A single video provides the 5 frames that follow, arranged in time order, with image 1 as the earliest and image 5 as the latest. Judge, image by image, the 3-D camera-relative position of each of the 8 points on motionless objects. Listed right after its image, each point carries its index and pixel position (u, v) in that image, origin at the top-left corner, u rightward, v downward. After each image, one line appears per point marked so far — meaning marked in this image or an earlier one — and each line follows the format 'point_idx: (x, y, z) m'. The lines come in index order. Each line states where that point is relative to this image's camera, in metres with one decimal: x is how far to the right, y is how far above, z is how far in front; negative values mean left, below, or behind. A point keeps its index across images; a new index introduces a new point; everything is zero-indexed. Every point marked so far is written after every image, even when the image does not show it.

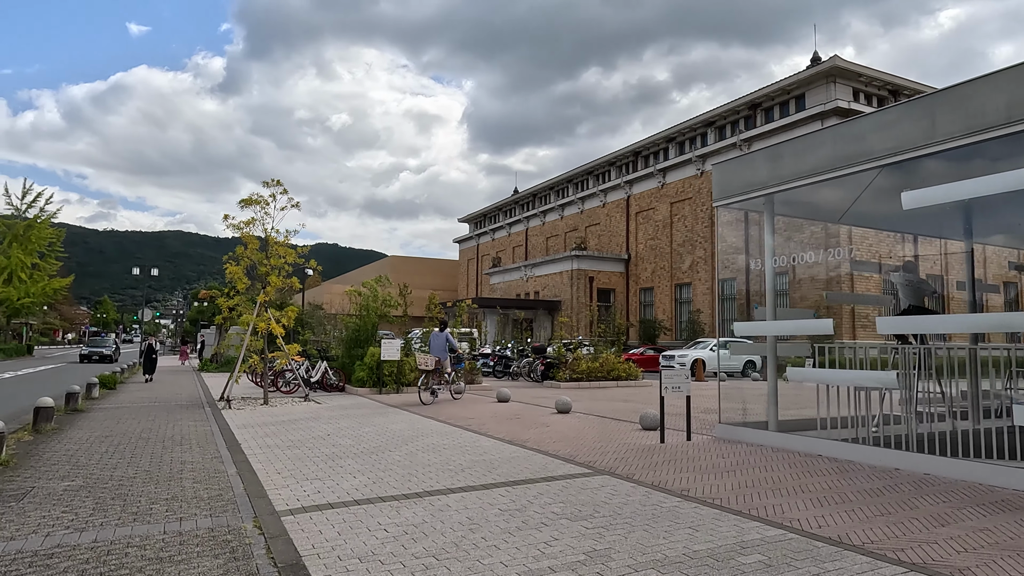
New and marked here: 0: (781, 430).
0: (+3.9, -2.1, +10.0) m
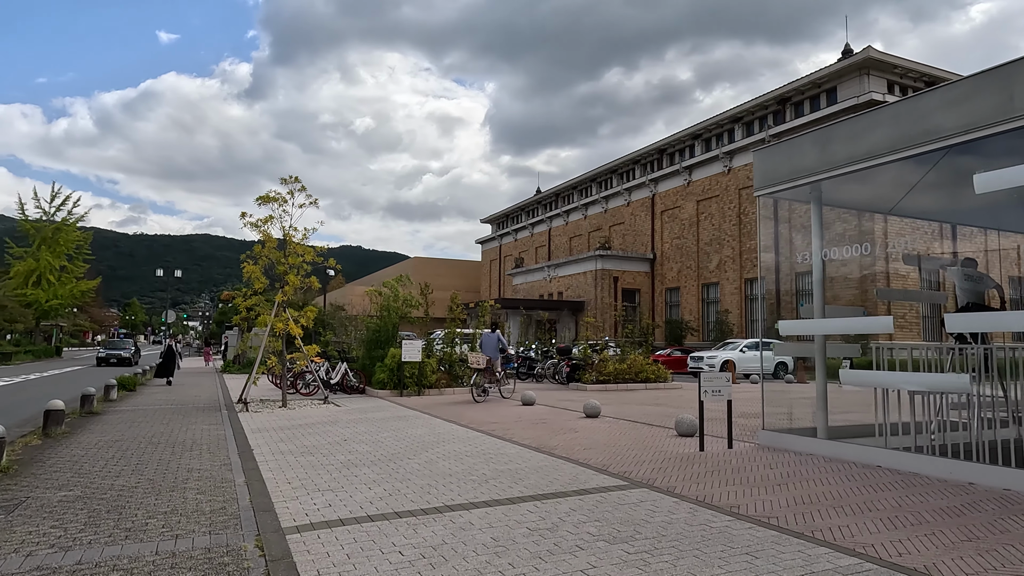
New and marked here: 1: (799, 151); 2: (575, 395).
0: (+4.3, -2.0, +9.2) m
1: (+3.9, +1.9, +9.4) m
2: (+1.7, -2.9, +18.4) m
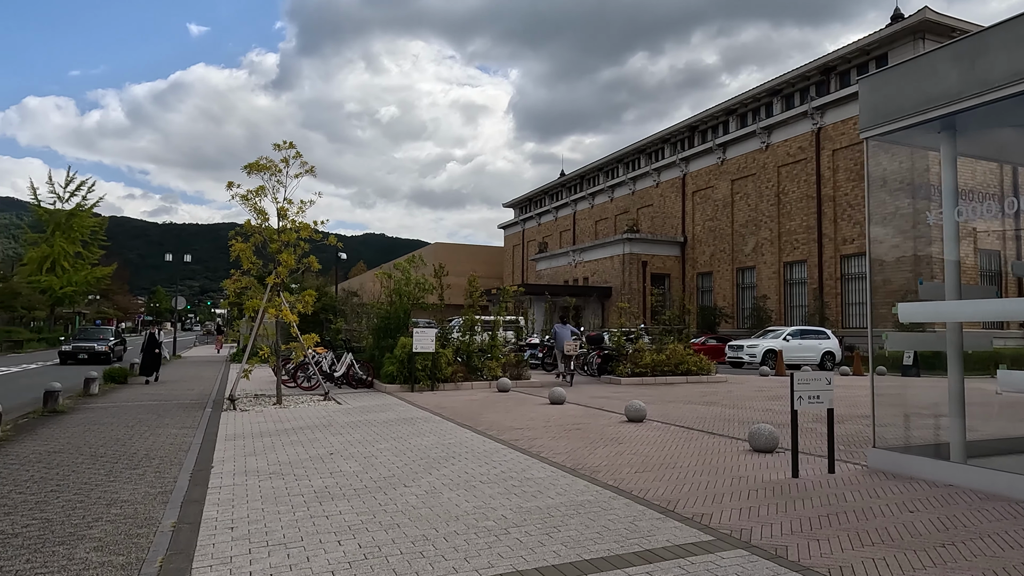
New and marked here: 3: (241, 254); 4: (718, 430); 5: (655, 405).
0: (+4.6, -1.7, +6.9) m
1: (+4.2, +2.2, +7.0) m
2: (+2.3, -2.4, +16.2) m
3: (-5.9, +0.7, +14.8) m
4: (+2.9, -2.0, +9.7) m
5: (+2.7, -2.2, +12.8) m
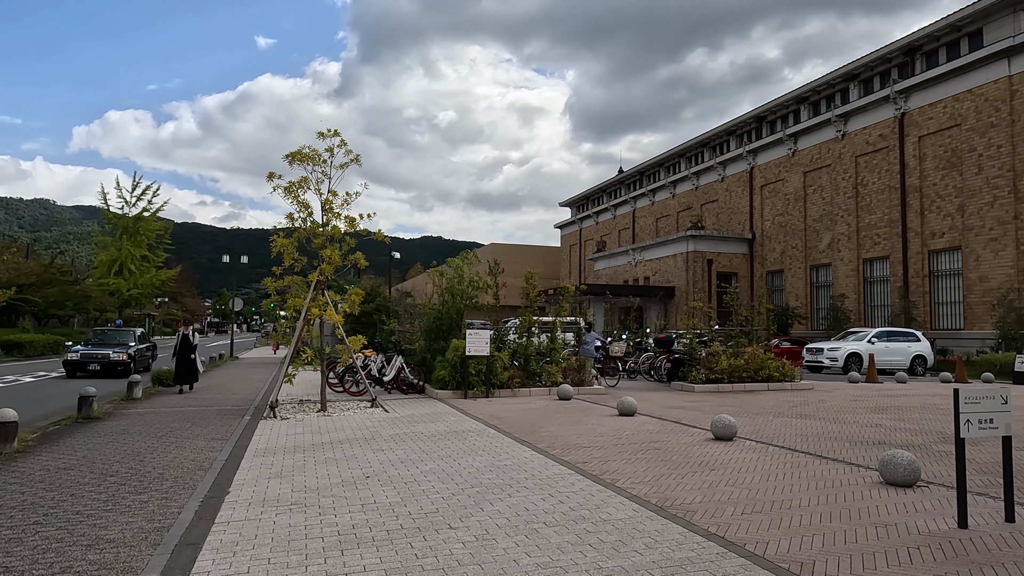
0: (+5.1, -1.6, +5.1) m
1: (+4.8, +2.3, +5.2) m
2: (+3.6, -2.4, +14.6) m
3: (-4.7, +0.8, +13.9) m
4: (+3.7, -1.9, +8.0) m
5: (+3.7, -2.1, +11.1) m
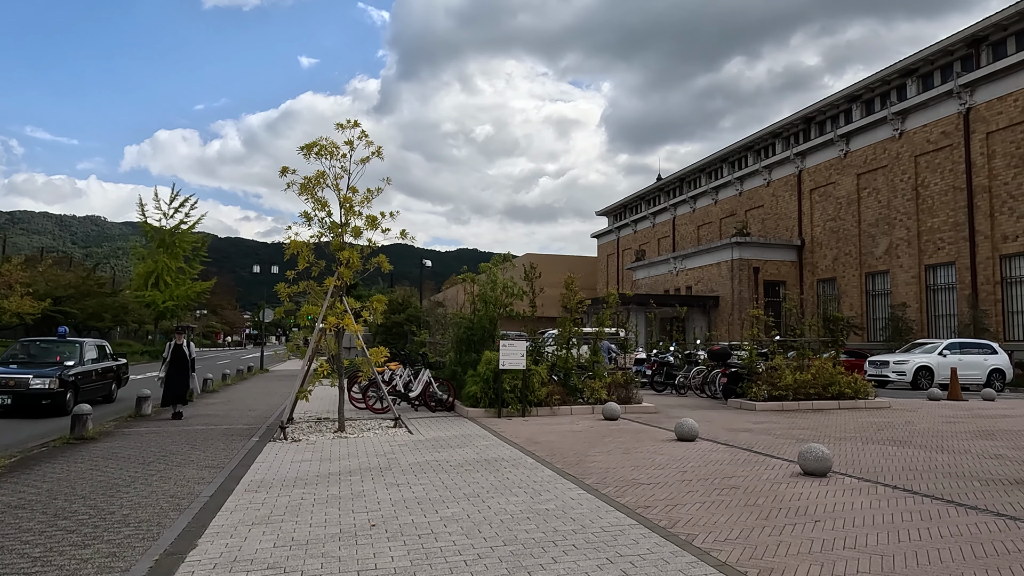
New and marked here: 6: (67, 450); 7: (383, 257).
0: (+5.4, -1.5, +3.3) m
1: (+5.0, +2.3, +3.5) m
2: (+4.4, -2.5, +12.8) m
3: (-4.0, +0.7, +12.6) m
4: (+4.1, -1.9, +6.2) m
5: (+4.3, -2.1, +9.3) m
6: (-6.5, -2.4, +10.0) m
7: (-2.5, +0.6, +13.0) m
